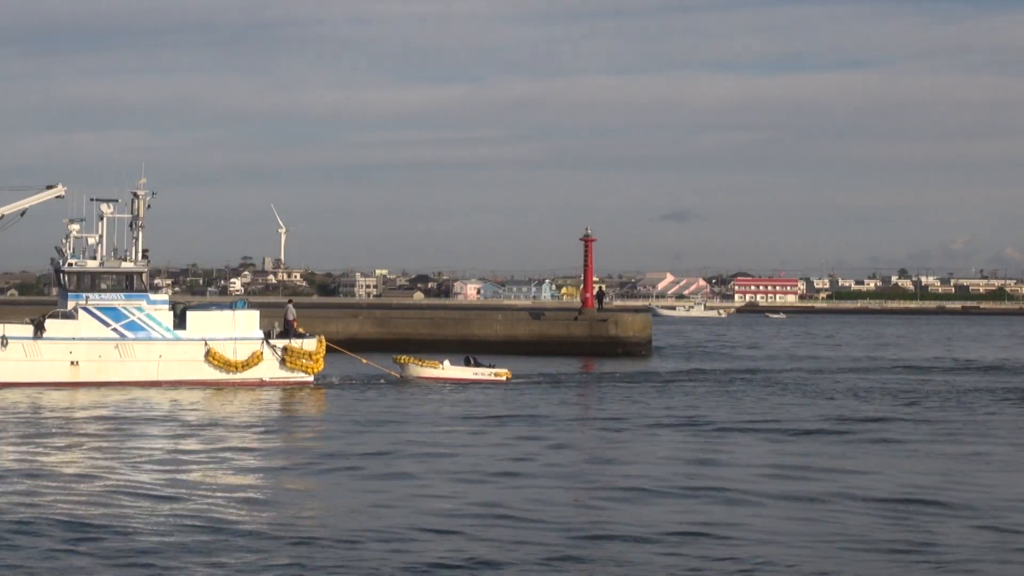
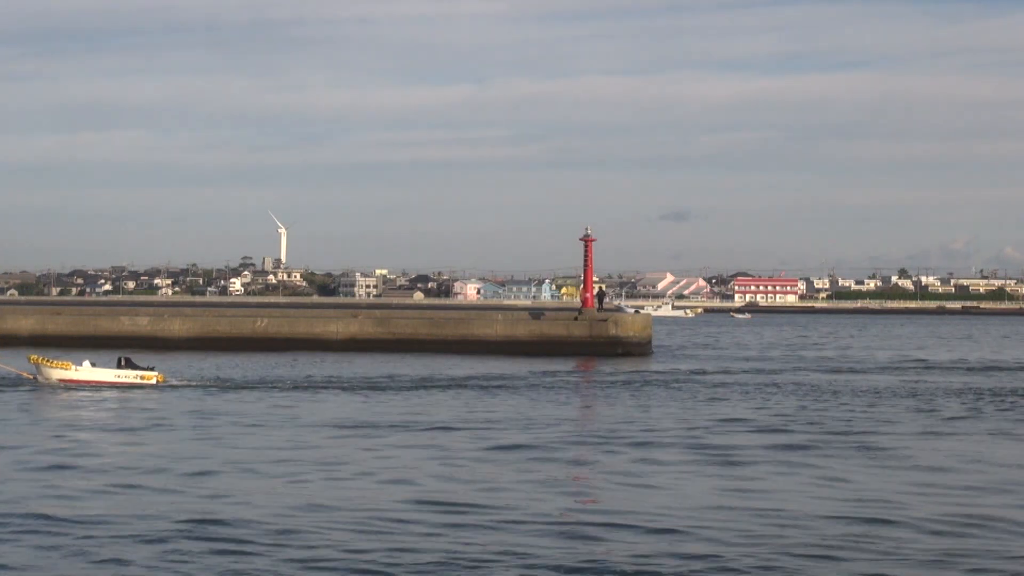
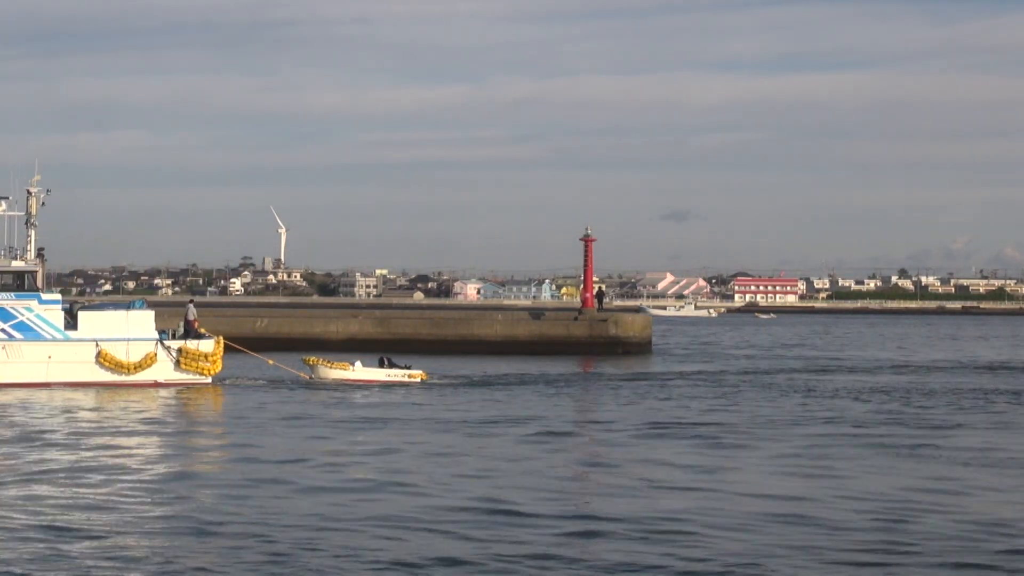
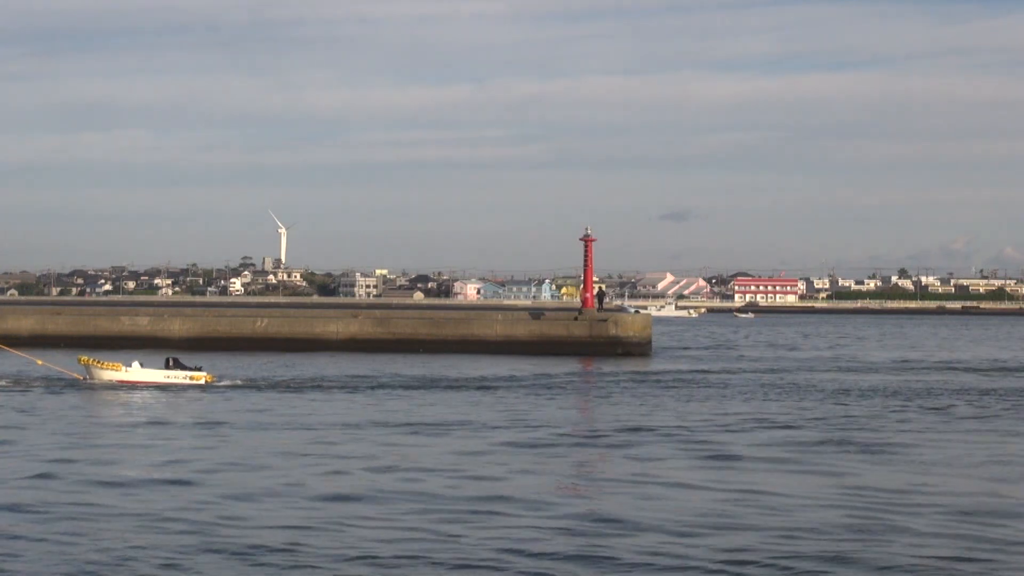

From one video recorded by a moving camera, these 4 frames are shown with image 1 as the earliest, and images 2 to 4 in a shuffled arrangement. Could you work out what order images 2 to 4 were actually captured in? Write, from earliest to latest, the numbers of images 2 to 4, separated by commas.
3, 4, 2
